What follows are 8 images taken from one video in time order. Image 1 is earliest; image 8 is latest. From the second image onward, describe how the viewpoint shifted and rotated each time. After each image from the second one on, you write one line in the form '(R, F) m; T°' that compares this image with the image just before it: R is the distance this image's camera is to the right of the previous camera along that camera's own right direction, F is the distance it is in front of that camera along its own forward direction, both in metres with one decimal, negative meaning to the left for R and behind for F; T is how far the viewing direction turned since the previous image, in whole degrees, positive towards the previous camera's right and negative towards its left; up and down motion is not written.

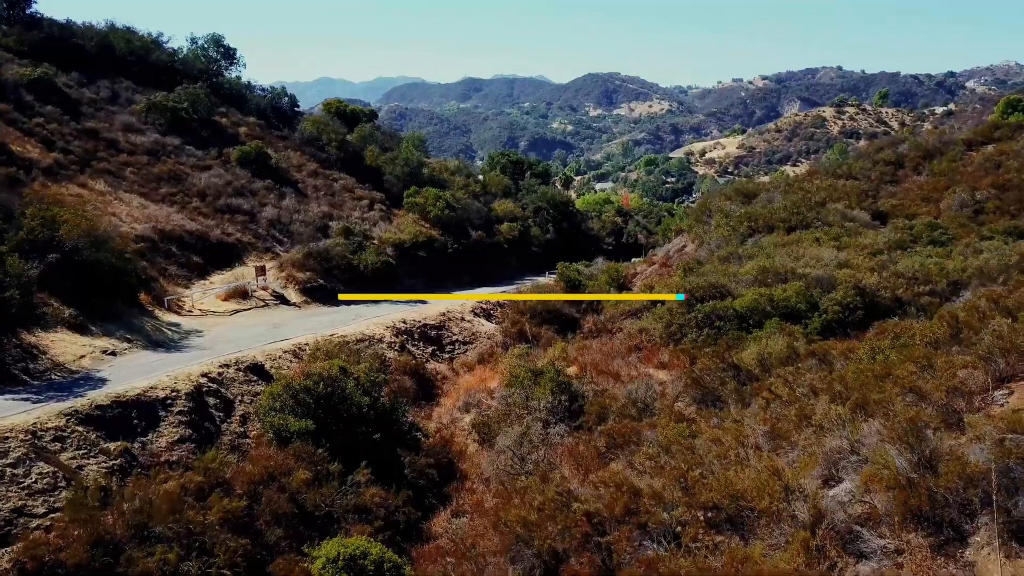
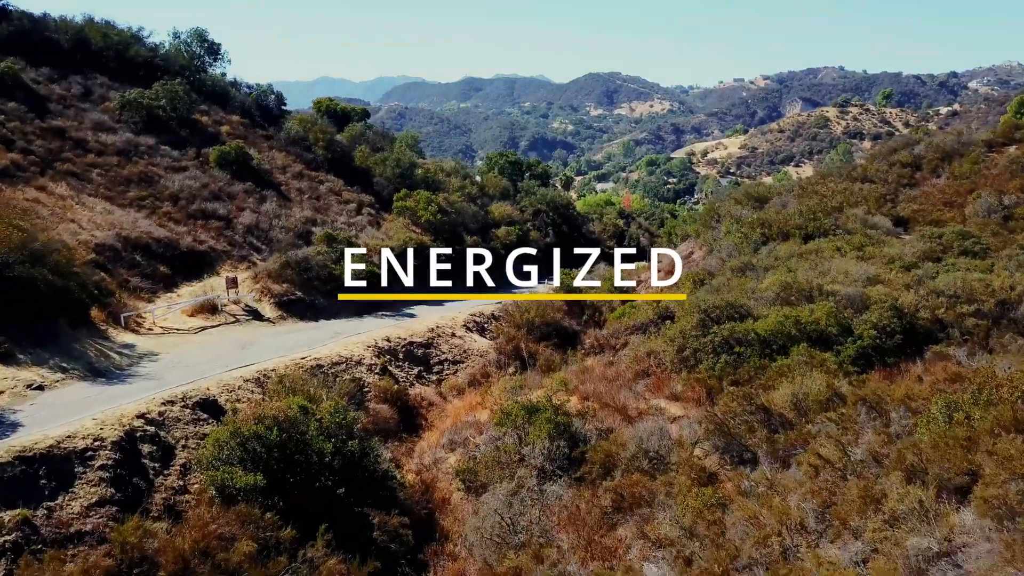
(+0.1, +1.7) m; 0°
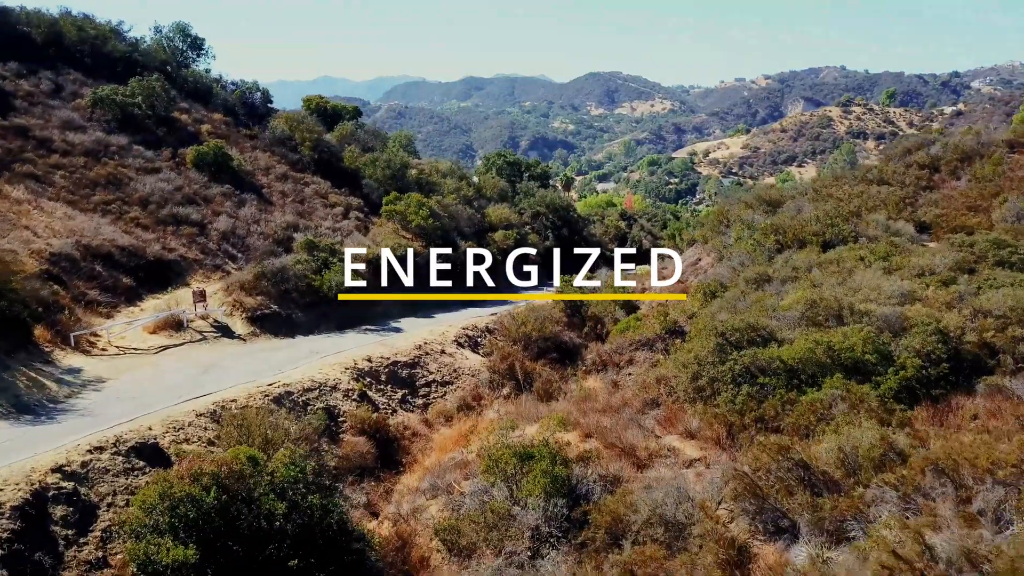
(+0.1, +1.6) m; 0°
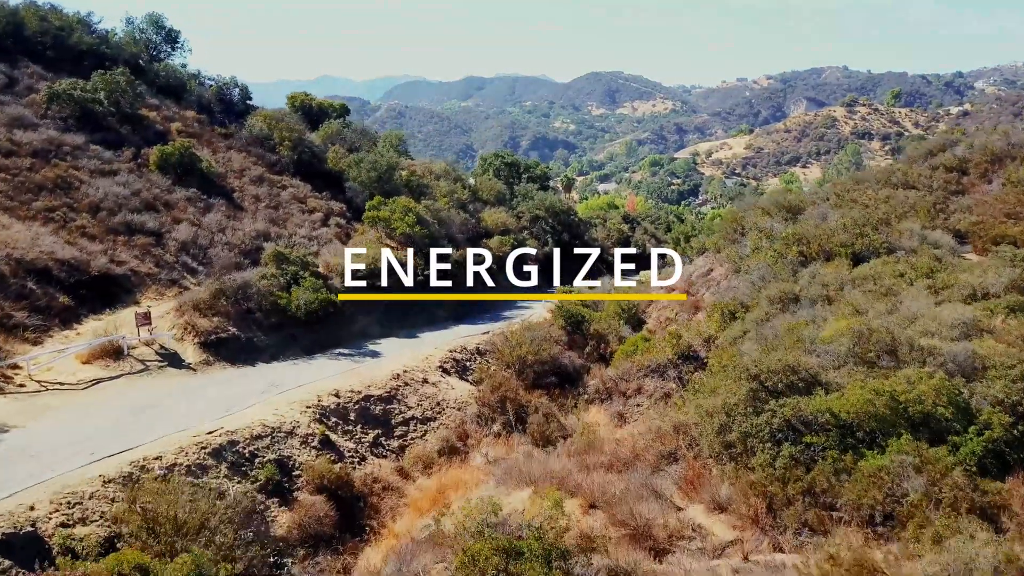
(+0.1, +2.1) m; 0°
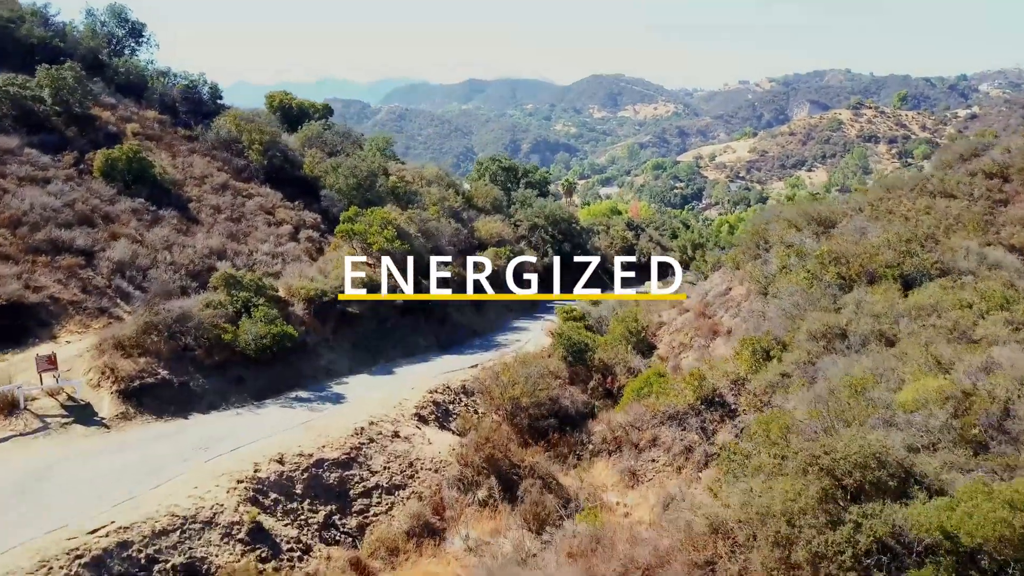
(+0.1, +2.6) m; 0°
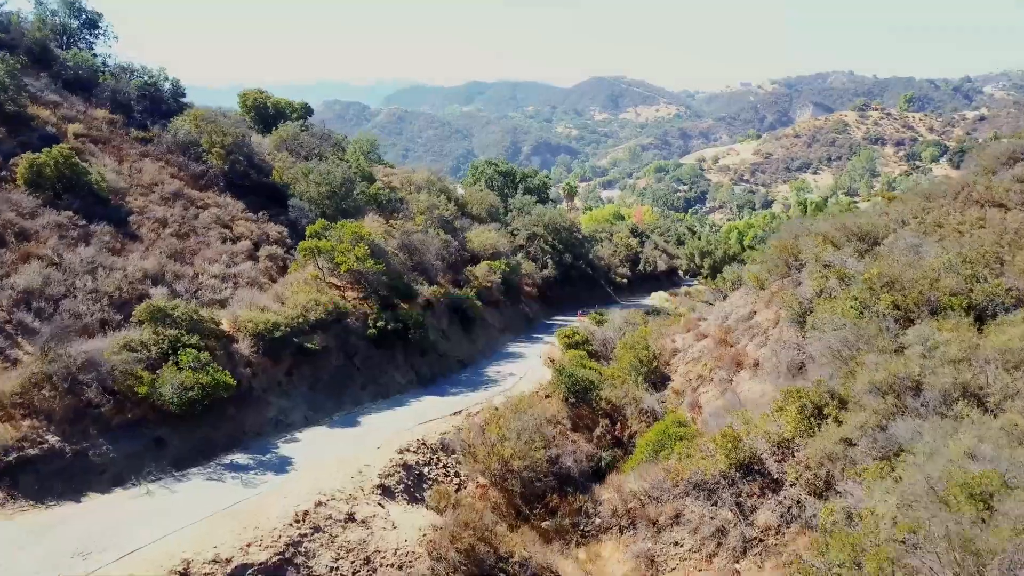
(+0.1, +2.7) m; 0°
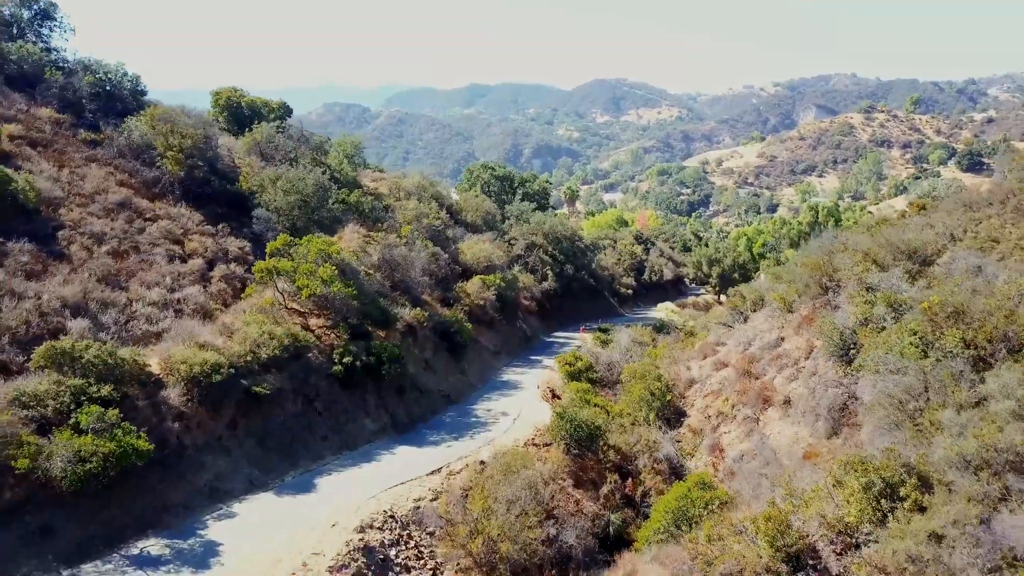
(+0.1, +2.3) m; 0°
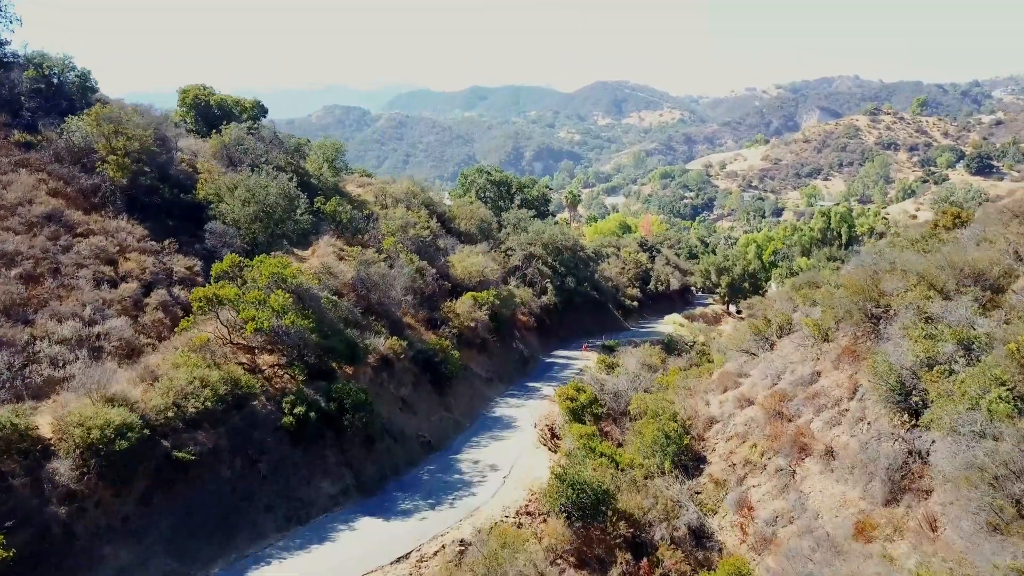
(+0.1, +2.3) m; 0°
